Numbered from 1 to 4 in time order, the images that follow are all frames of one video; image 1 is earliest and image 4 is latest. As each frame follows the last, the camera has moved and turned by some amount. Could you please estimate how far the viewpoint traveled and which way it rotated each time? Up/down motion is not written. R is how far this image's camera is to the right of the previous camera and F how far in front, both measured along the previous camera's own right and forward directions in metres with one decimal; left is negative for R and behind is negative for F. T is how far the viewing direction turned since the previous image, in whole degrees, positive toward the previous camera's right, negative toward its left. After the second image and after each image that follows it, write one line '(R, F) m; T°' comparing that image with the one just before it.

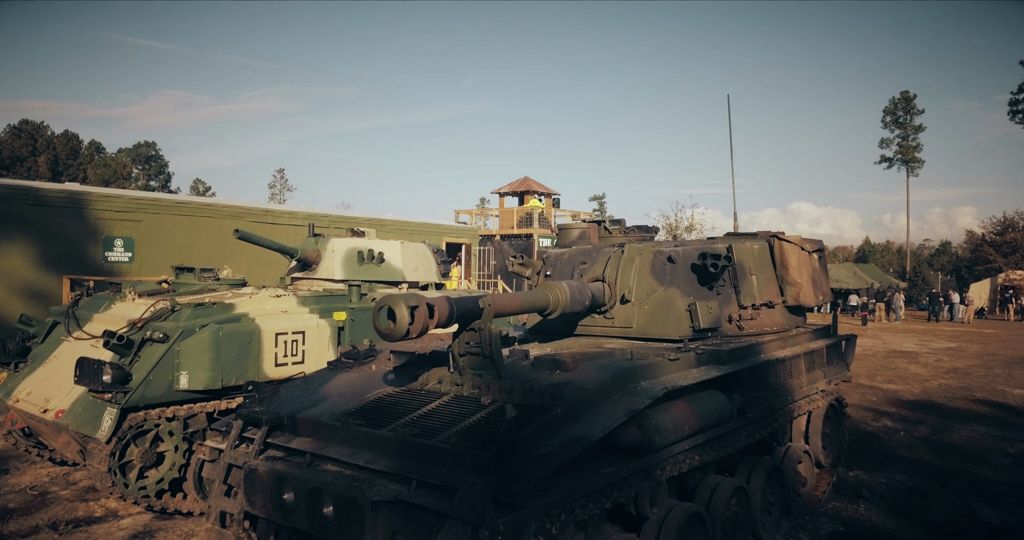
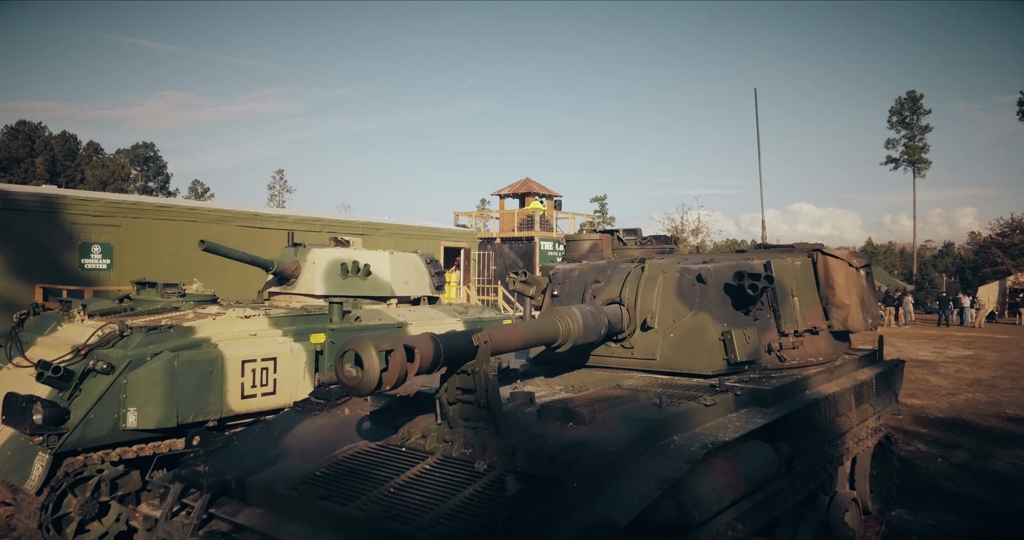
(0.0, +1.2) m; 0°
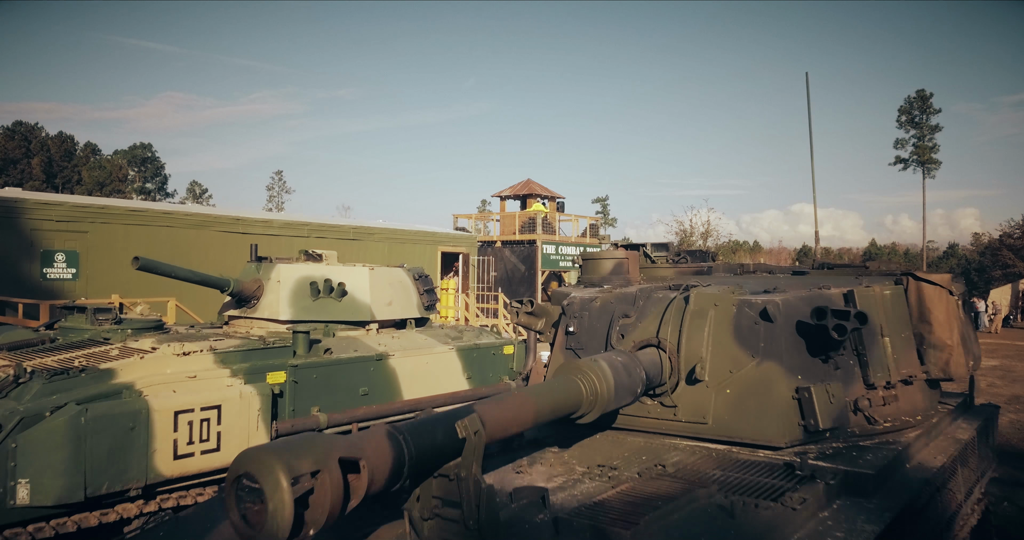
(0.0, +1.6) m; 0°
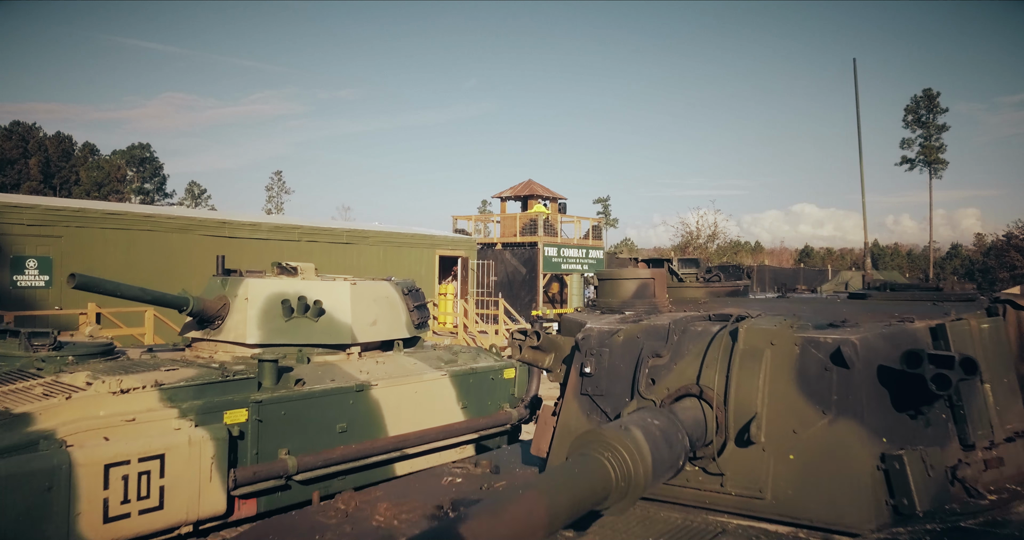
(0.0, +1.1) m; 0°
